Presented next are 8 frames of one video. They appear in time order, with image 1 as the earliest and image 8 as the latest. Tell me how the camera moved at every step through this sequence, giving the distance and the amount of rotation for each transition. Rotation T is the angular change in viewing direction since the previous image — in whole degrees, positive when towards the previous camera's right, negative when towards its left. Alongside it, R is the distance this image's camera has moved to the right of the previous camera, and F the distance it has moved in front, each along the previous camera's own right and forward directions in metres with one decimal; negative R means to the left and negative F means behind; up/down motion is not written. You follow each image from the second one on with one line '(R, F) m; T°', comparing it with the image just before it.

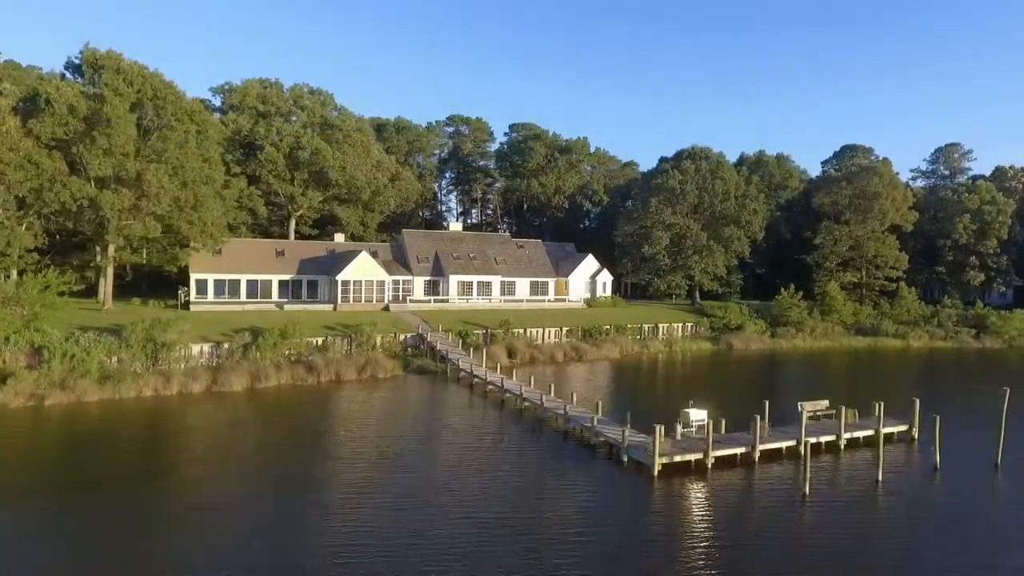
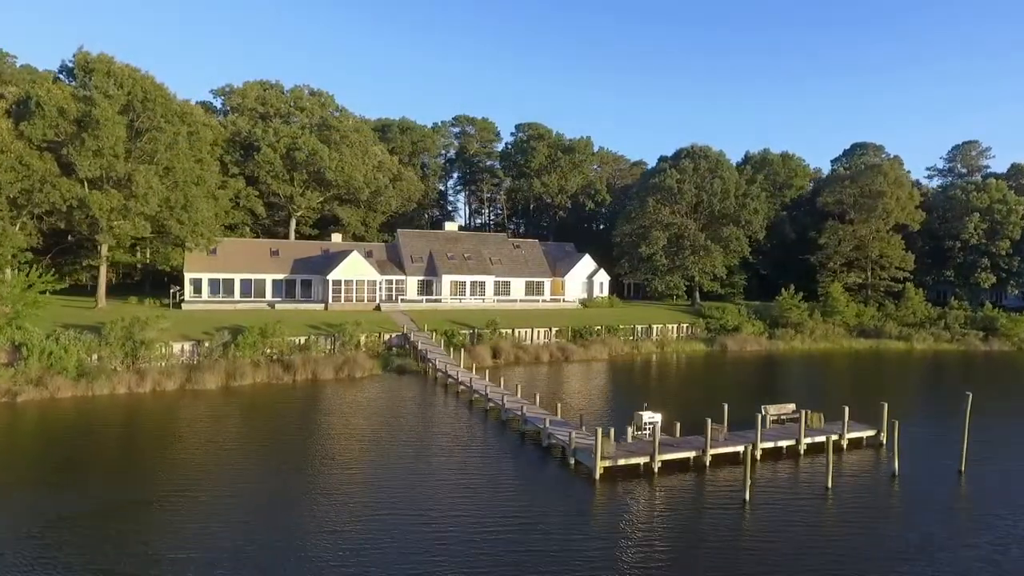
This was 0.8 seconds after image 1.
(+2.6, +0.1) m; -2°
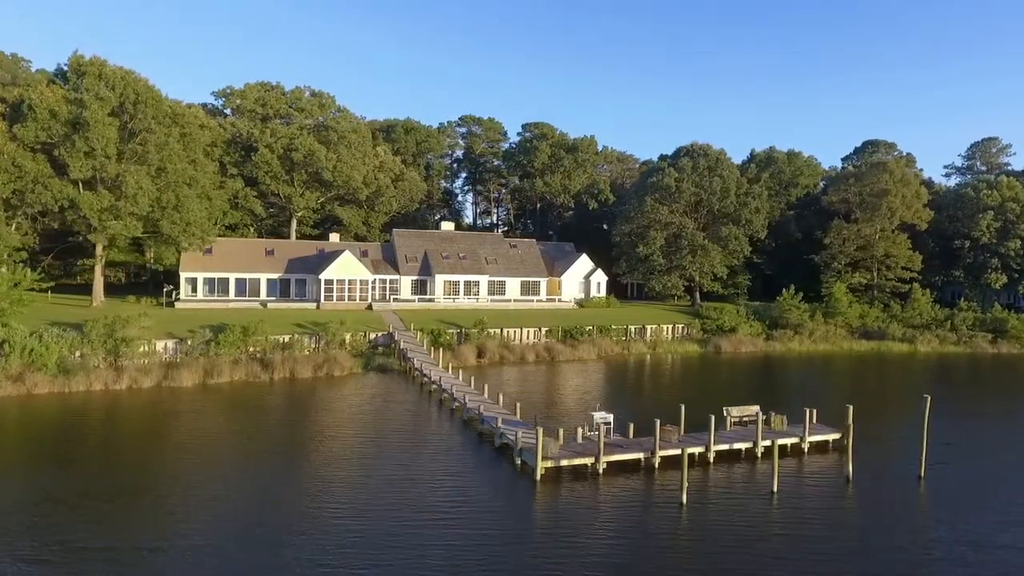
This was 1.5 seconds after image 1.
(+2.6, +0.2) m; -2°
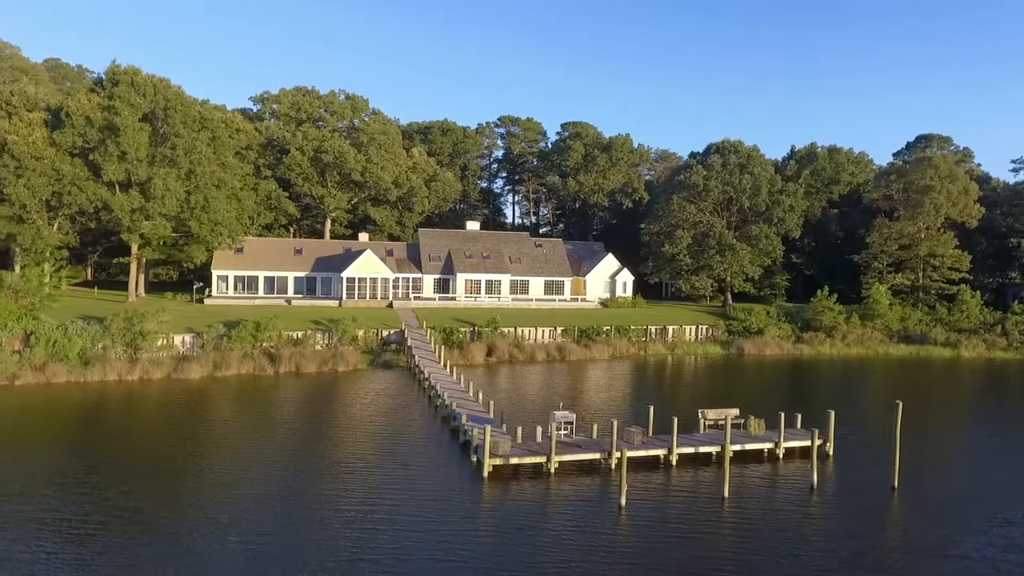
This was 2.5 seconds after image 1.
(+3.6, +0.1) m; -6°
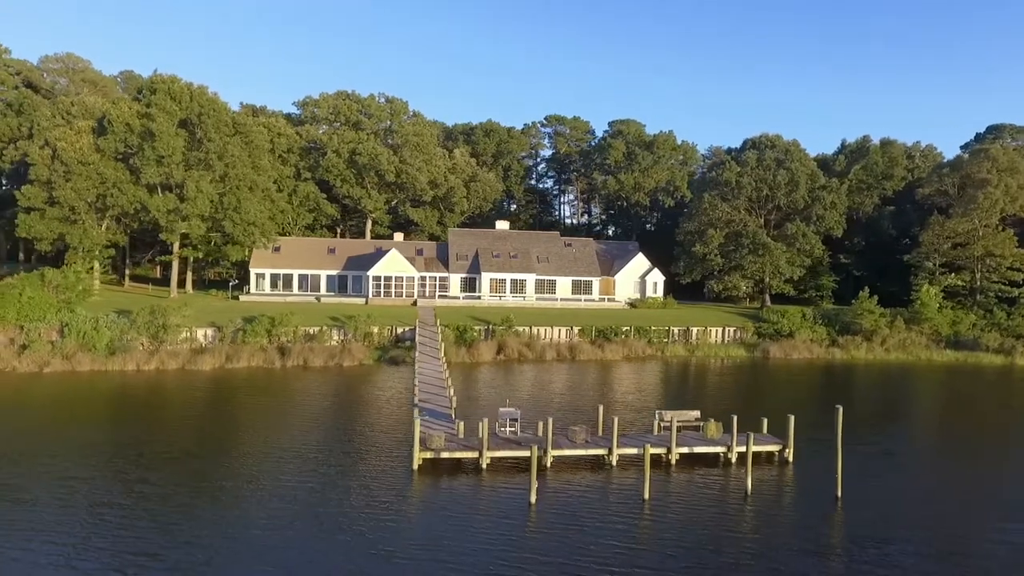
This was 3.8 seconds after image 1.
(+4.7, +0.2) m; -7°
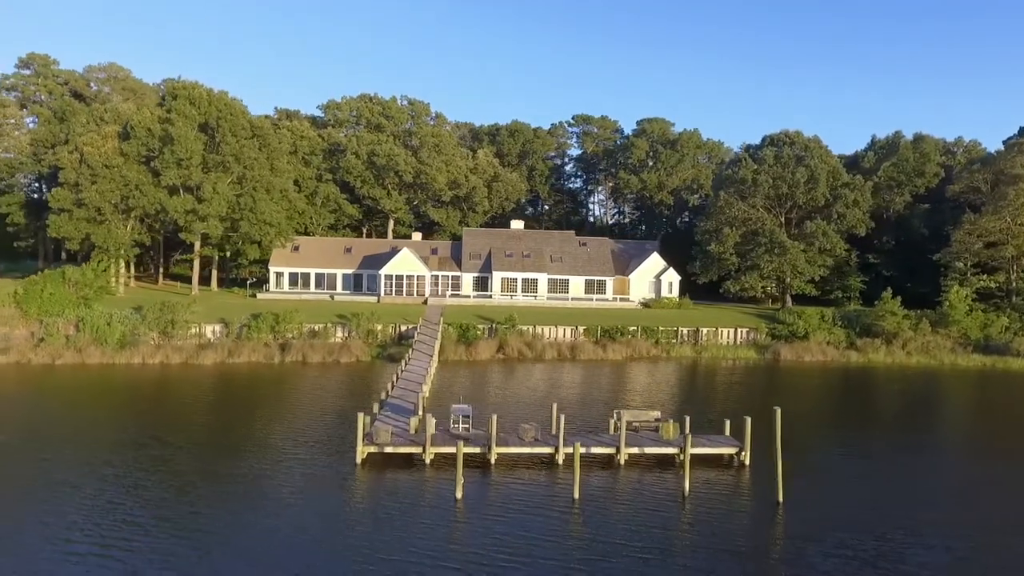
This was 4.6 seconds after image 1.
(+3.5, +0.2) m; -5°
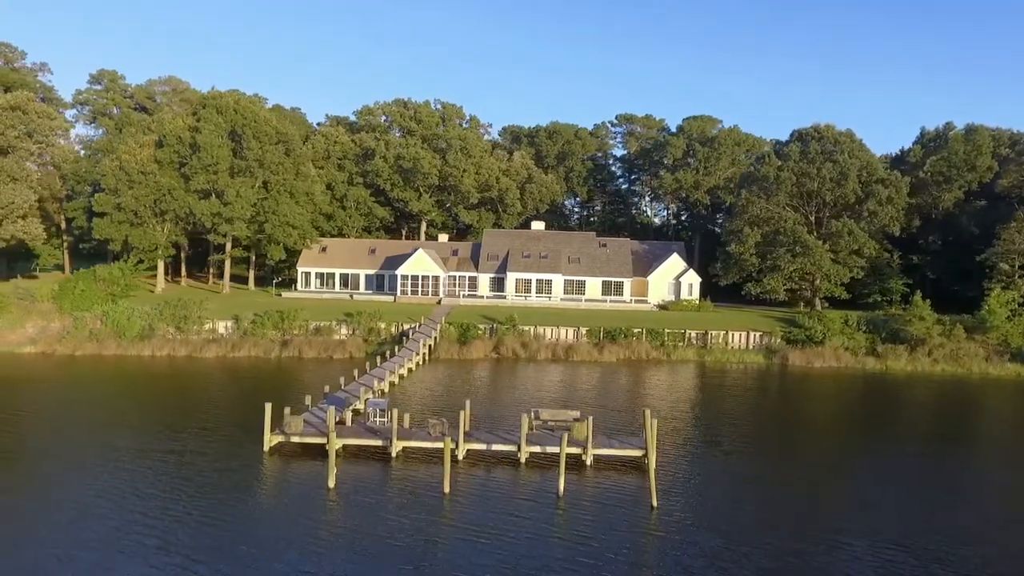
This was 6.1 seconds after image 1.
(+6.0, +0.4) m; -8°
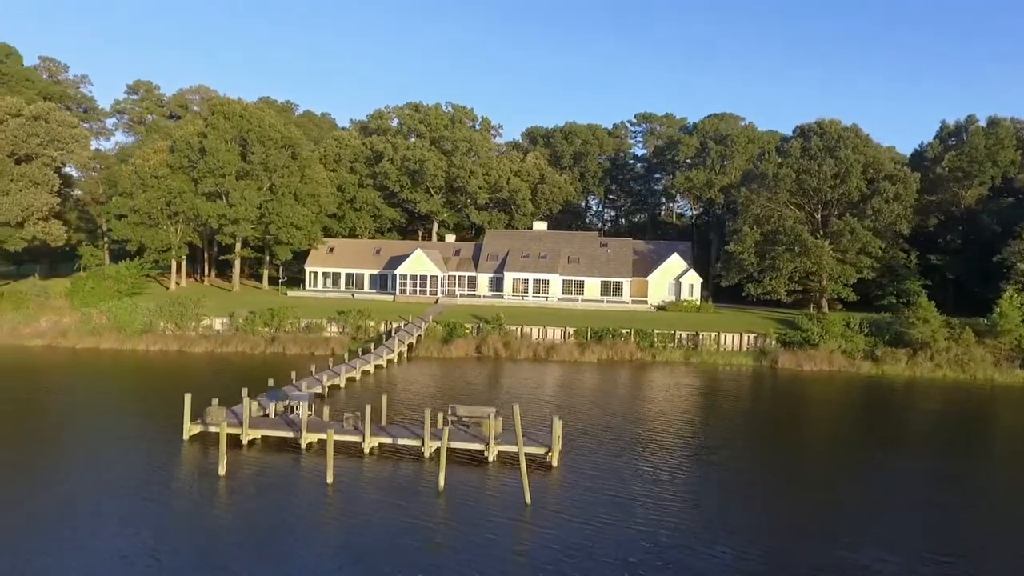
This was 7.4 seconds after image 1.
(+4.9, +0.4) m; -5°
